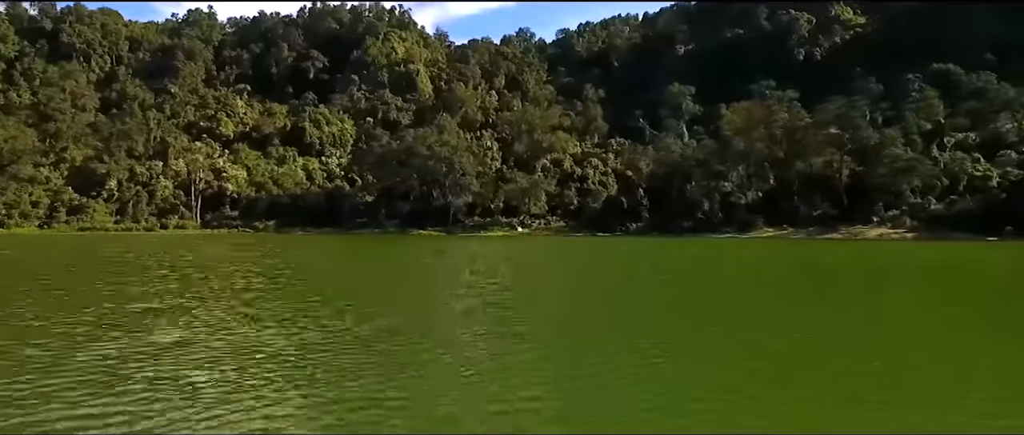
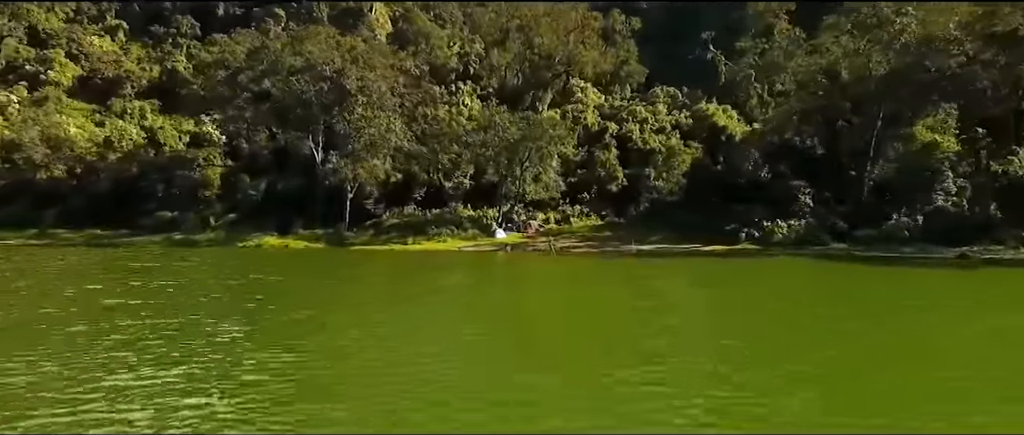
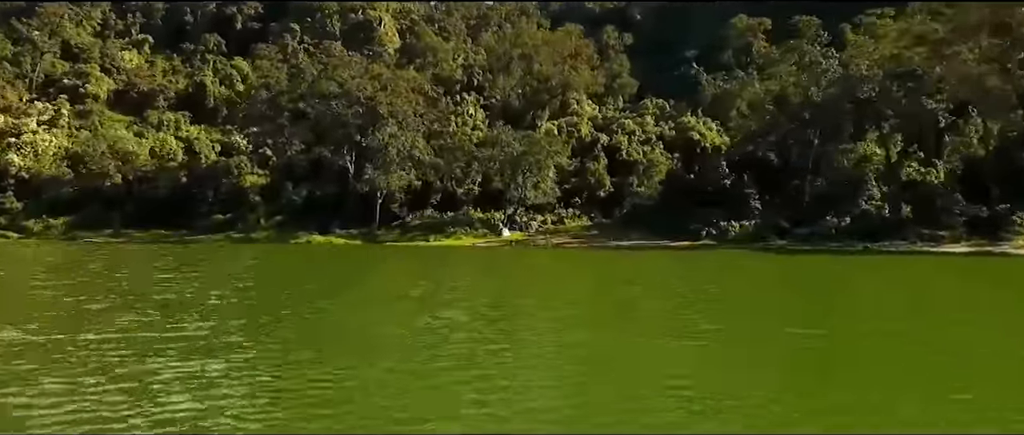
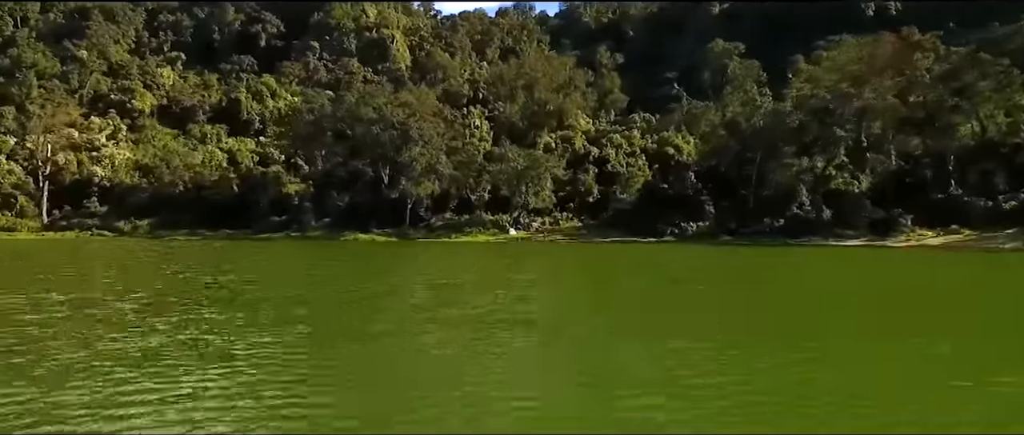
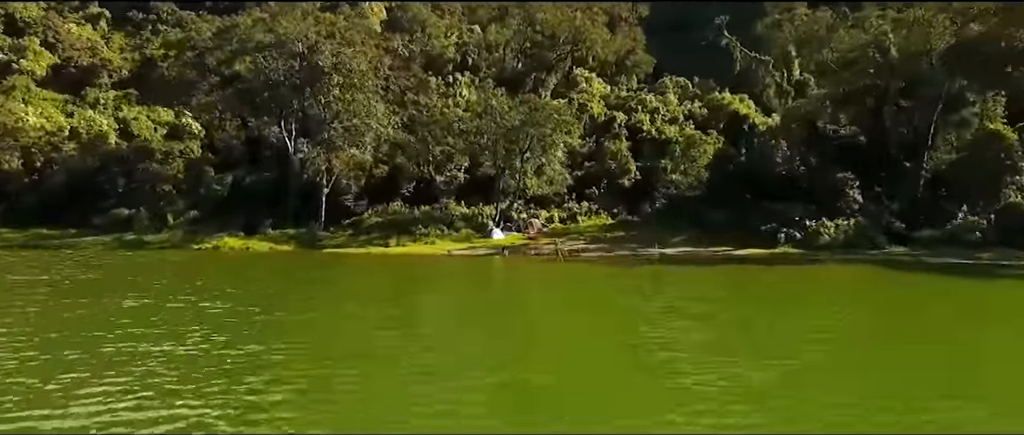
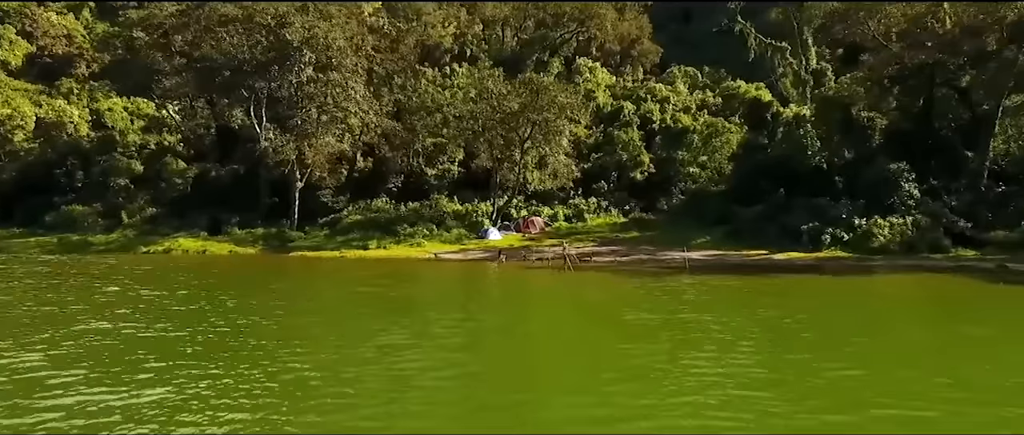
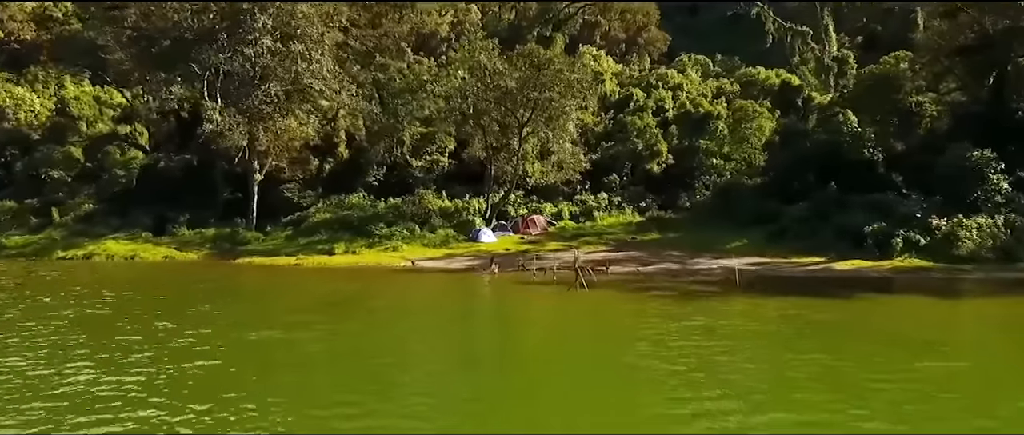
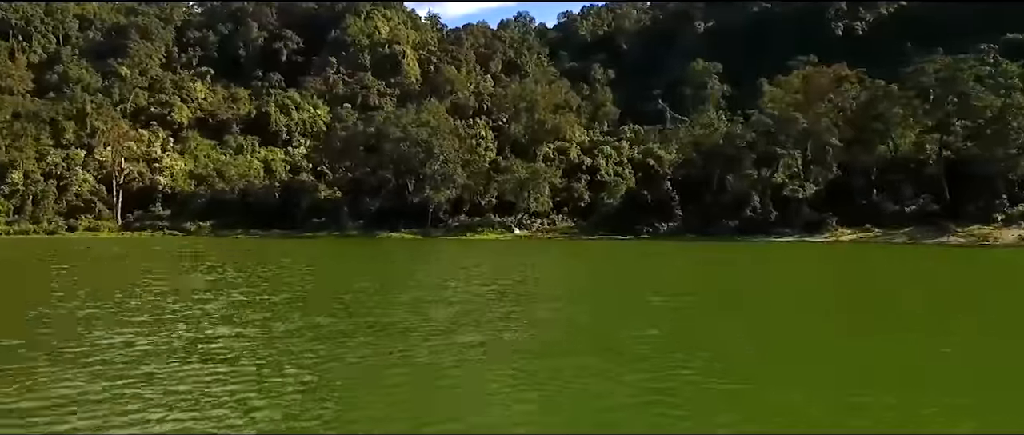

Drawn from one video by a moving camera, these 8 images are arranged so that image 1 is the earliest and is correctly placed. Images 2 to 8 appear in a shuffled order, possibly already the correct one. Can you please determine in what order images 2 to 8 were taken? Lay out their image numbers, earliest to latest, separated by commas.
8, 4, 3, 2, 5, 6, 7
